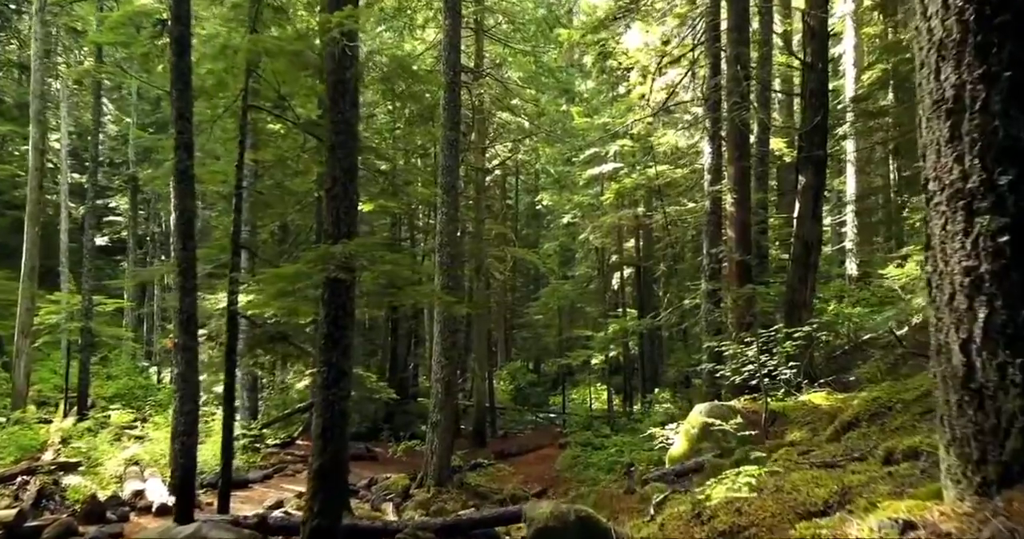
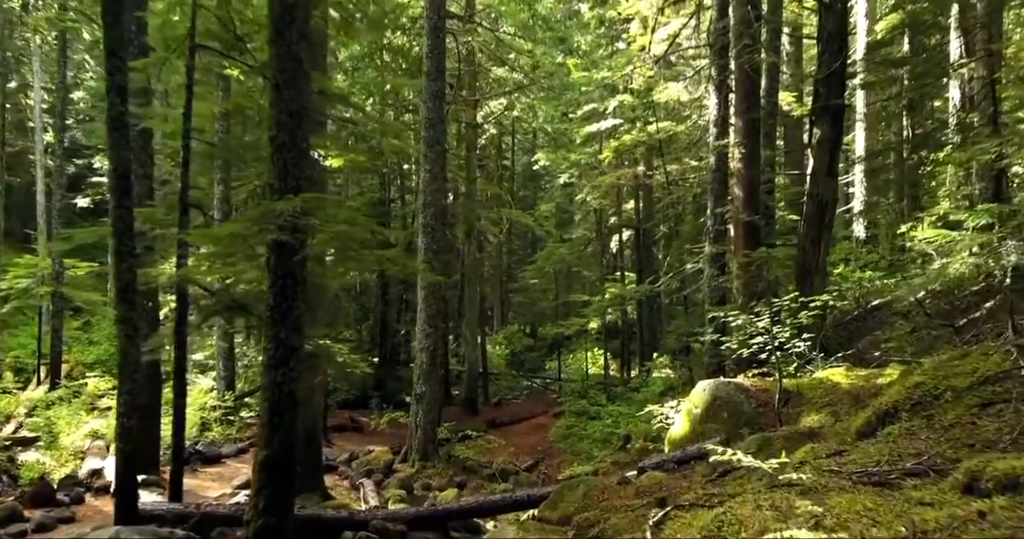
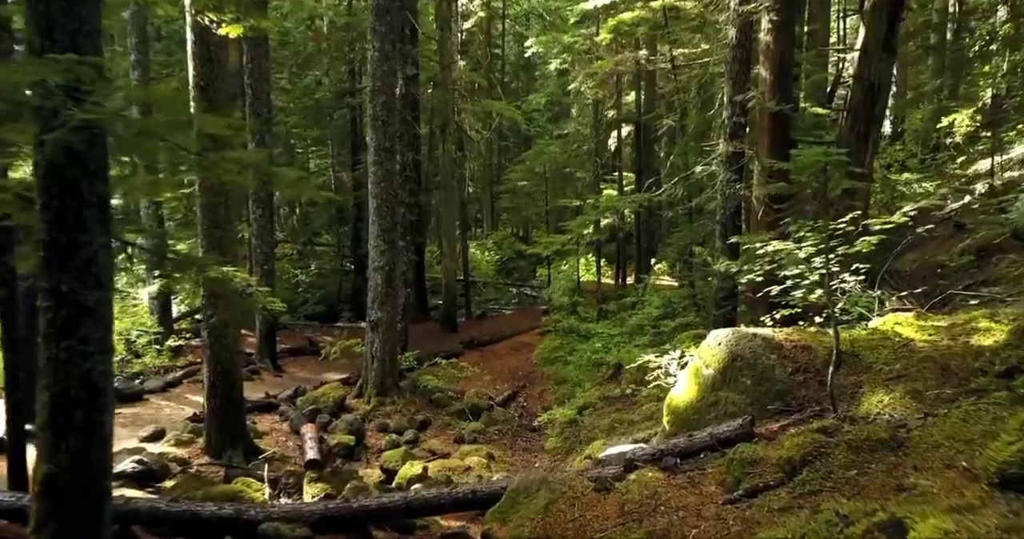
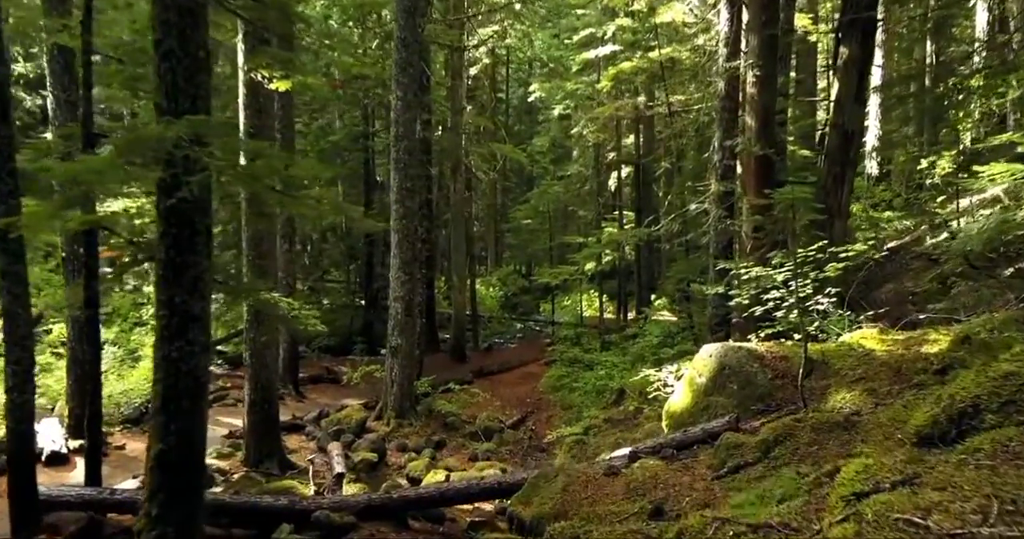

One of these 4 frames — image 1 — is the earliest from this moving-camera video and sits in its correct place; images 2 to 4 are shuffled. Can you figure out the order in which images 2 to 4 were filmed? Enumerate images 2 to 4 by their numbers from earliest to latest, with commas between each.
2, 4, 3
